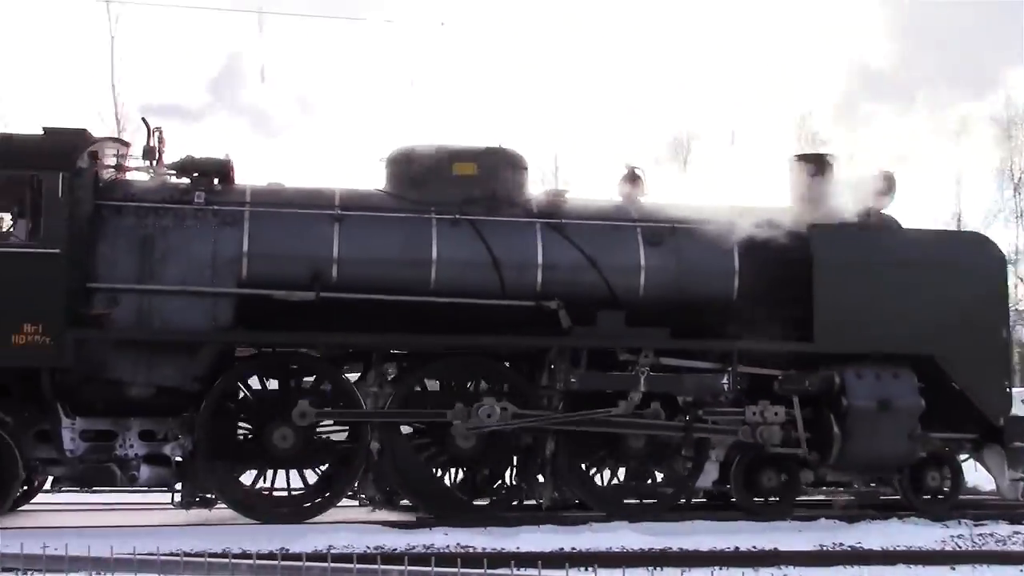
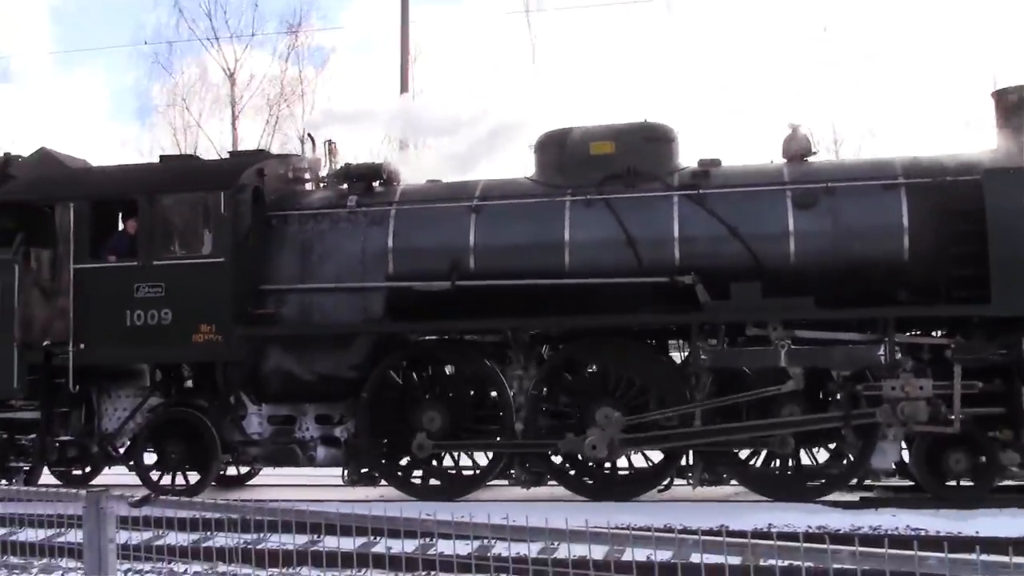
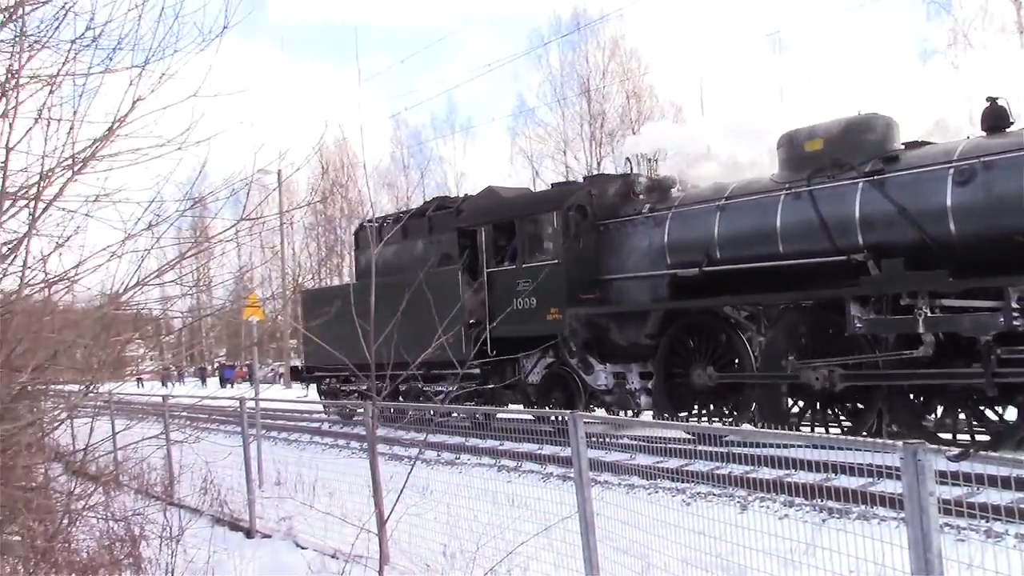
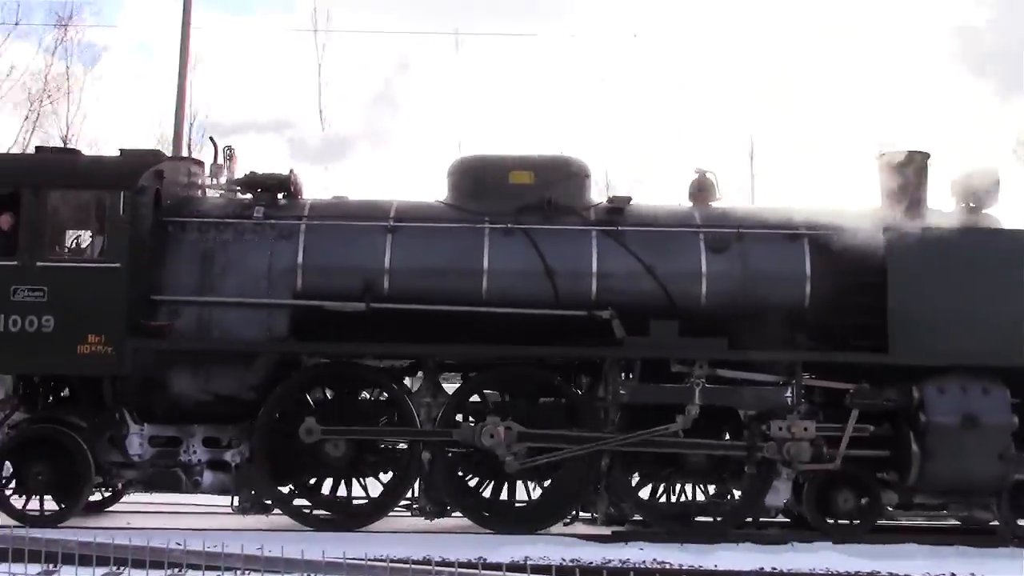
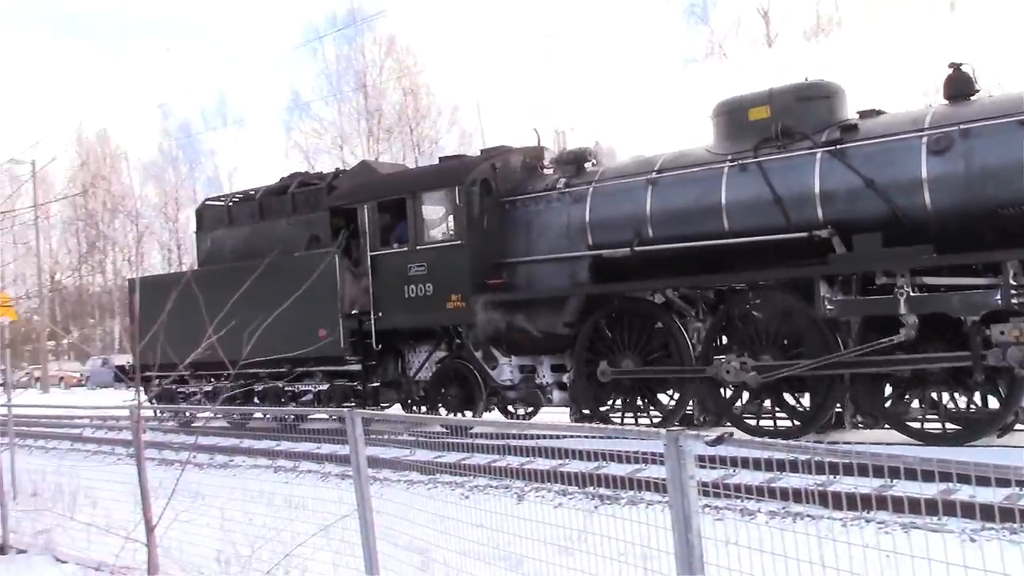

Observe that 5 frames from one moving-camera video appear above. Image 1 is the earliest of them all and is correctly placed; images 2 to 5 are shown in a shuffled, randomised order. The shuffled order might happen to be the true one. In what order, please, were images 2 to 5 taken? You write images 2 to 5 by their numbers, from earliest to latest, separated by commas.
4, 2, 5, 3
